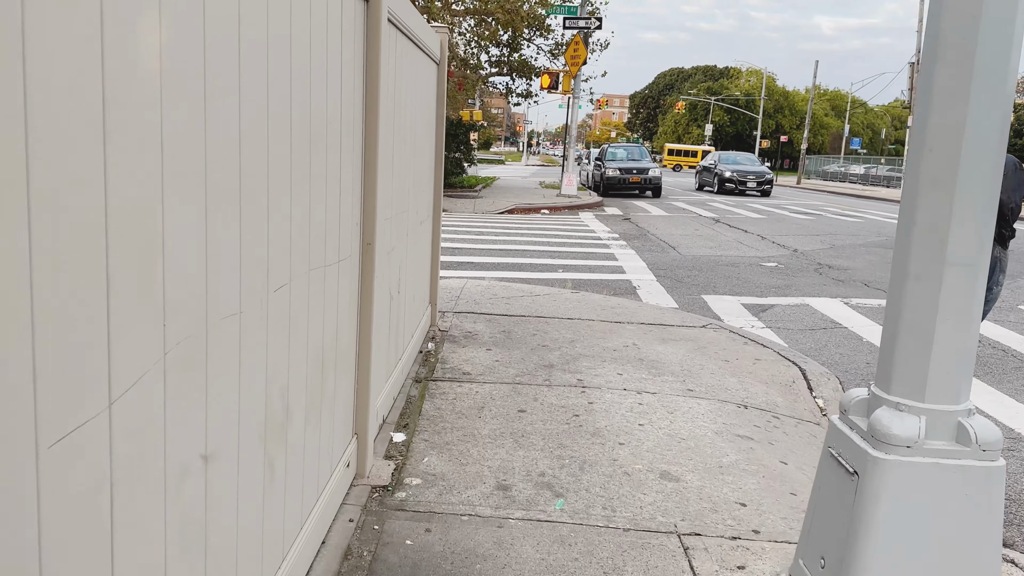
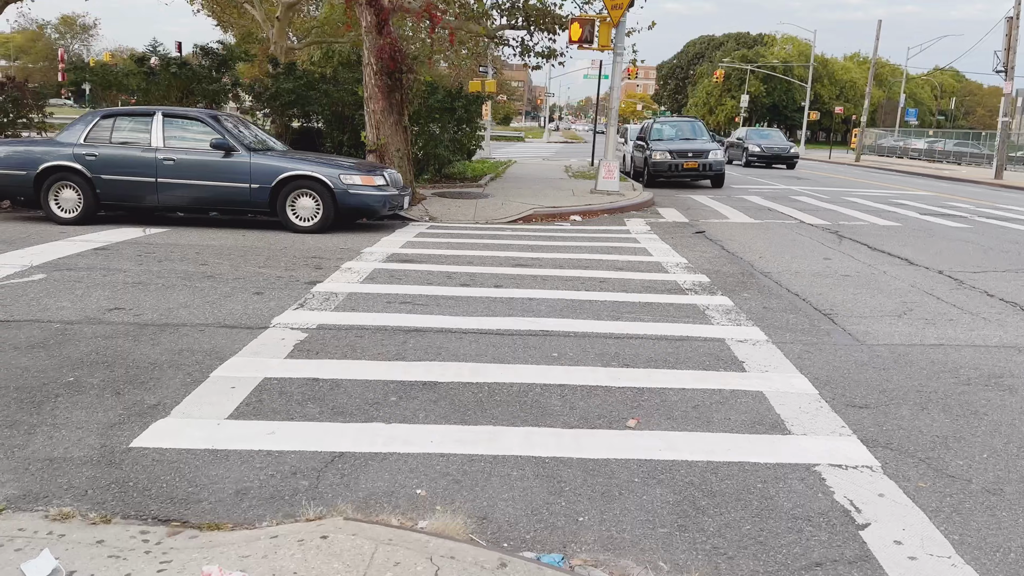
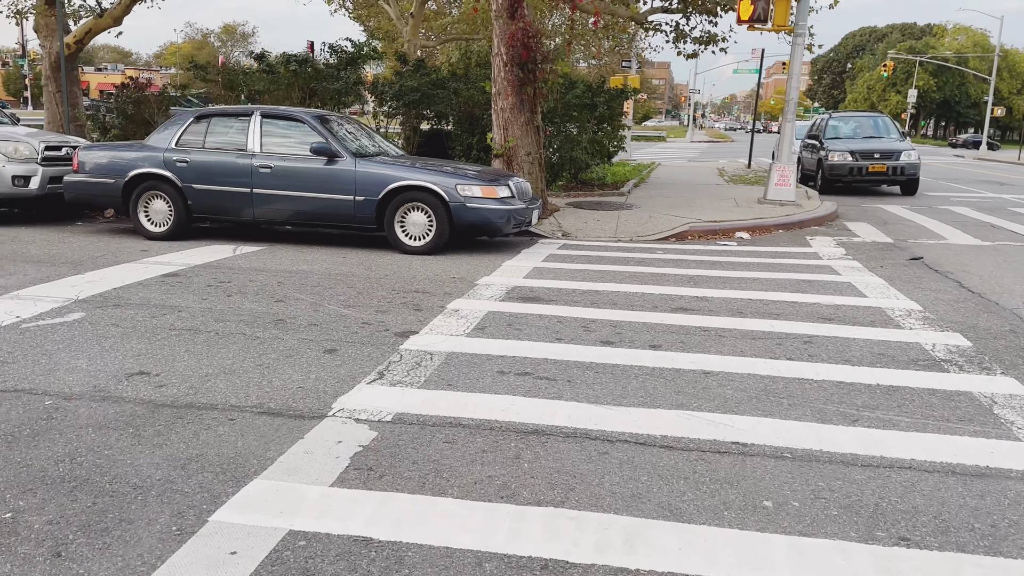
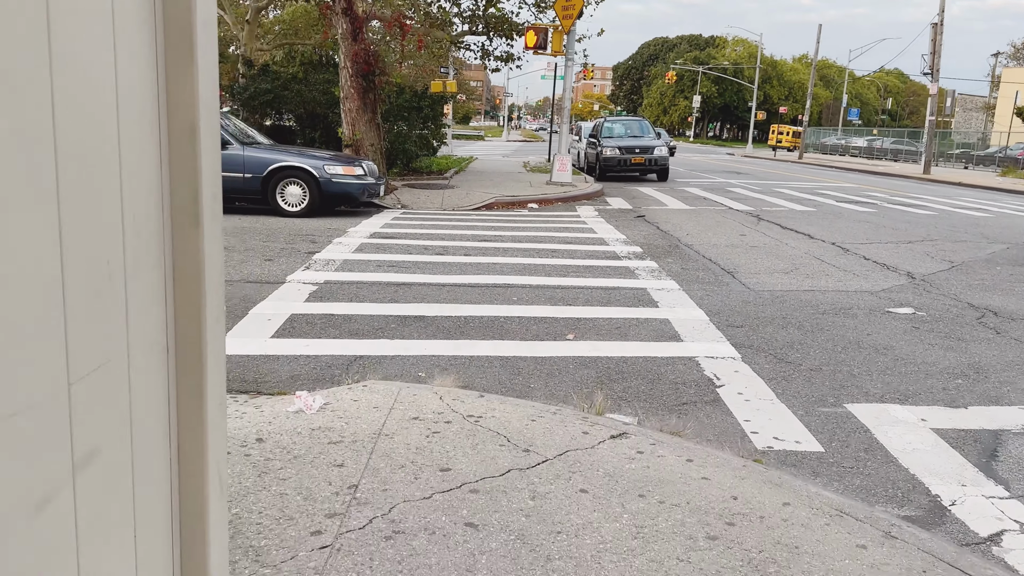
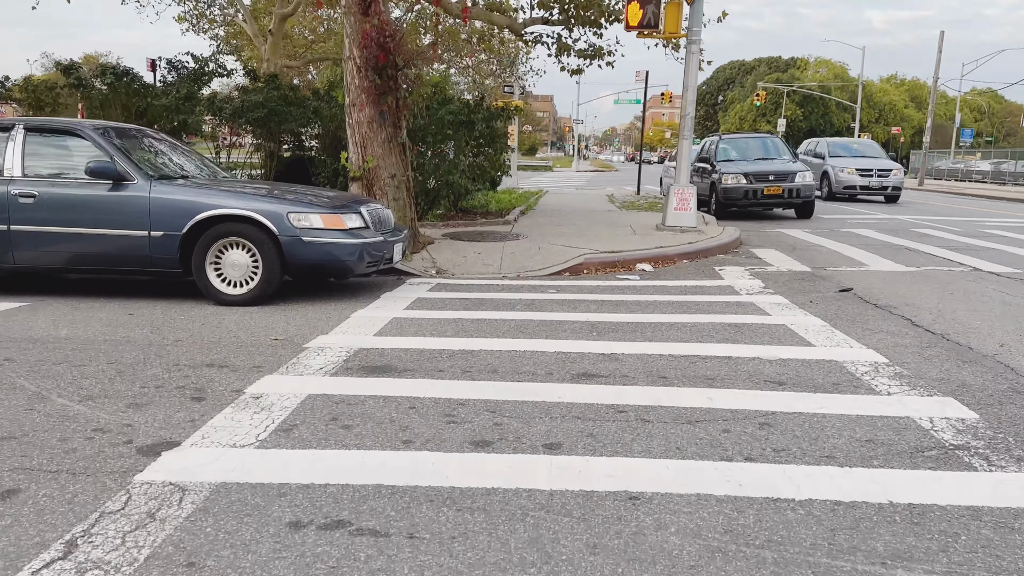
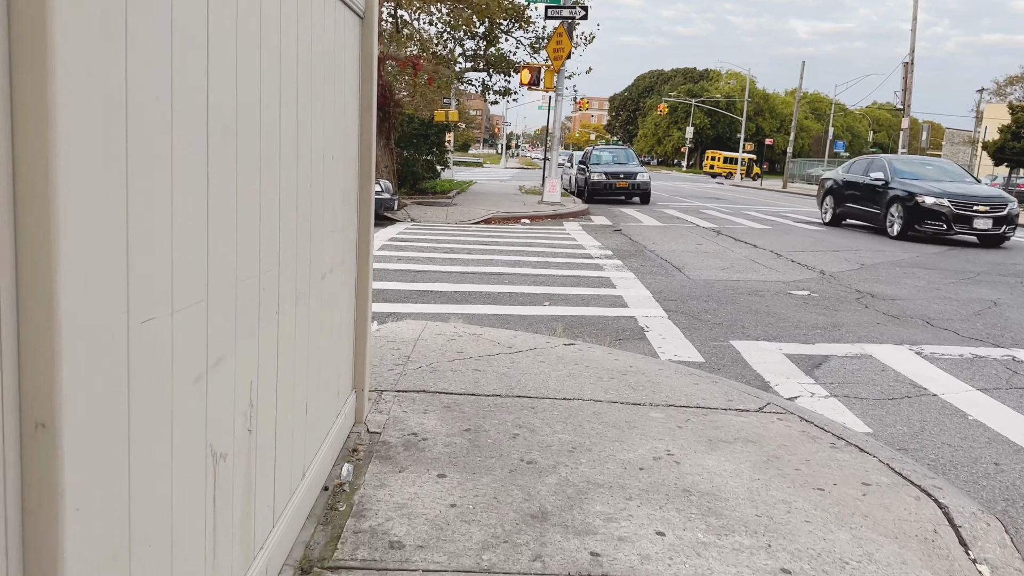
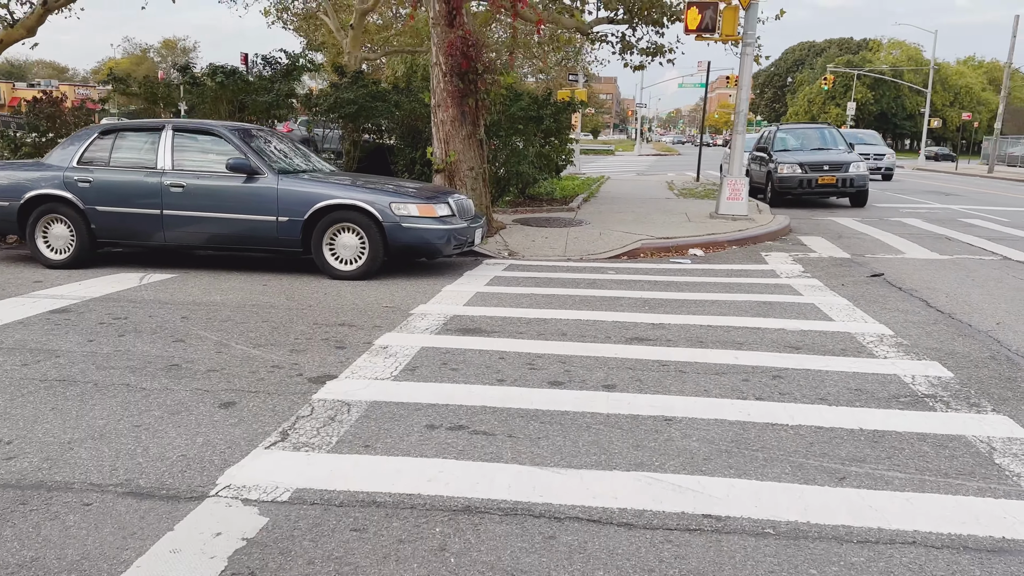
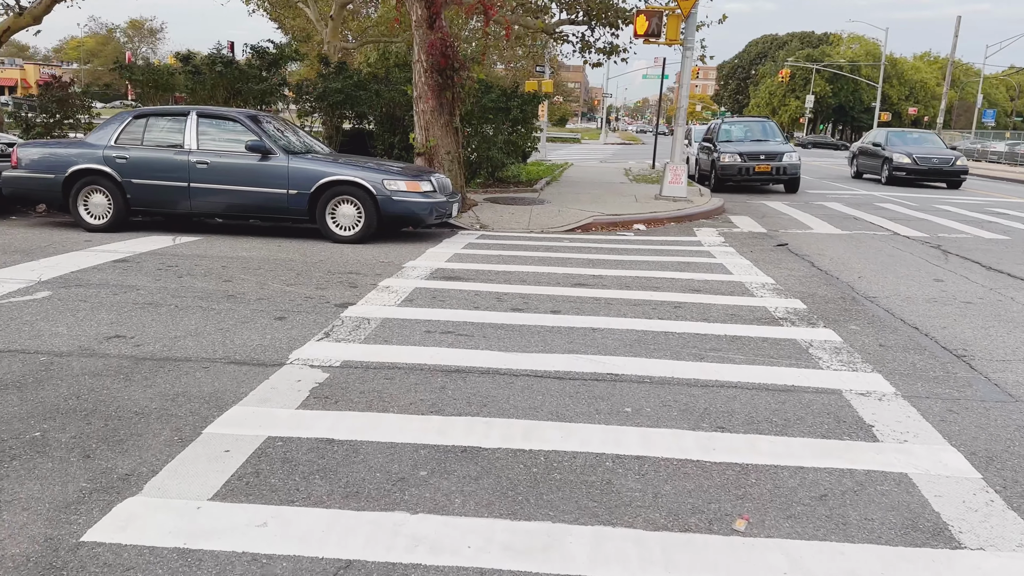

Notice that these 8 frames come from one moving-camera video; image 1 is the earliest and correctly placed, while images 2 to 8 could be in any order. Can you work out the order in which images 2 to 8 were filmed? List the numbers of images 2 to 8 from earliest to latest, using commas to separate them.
6, 4, 2, 8, 3, 7, 5
